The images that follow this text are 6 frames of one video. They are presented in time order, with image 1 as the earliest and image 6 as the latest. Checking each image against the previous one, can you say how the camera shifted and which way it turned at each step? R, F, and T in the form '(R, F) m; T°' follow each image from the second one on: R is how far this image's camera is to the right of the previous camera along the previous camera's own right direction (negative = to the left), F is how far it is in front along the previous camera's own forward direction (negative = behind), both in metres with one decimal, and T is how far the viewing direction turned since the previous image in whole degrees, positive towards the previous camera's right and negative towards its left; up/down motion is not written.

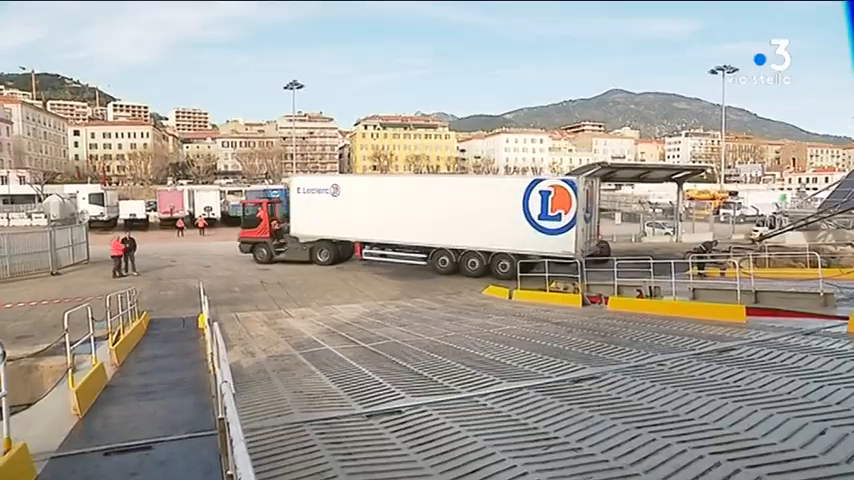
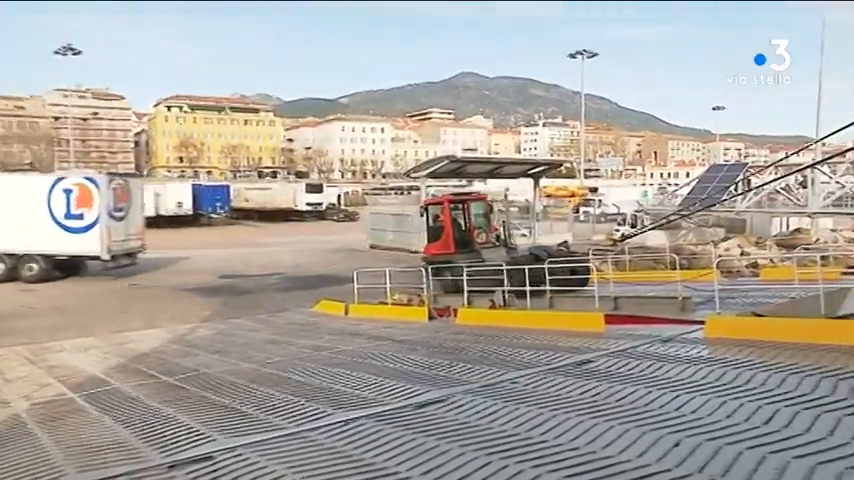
(+0.9, +1.6) m; +9°
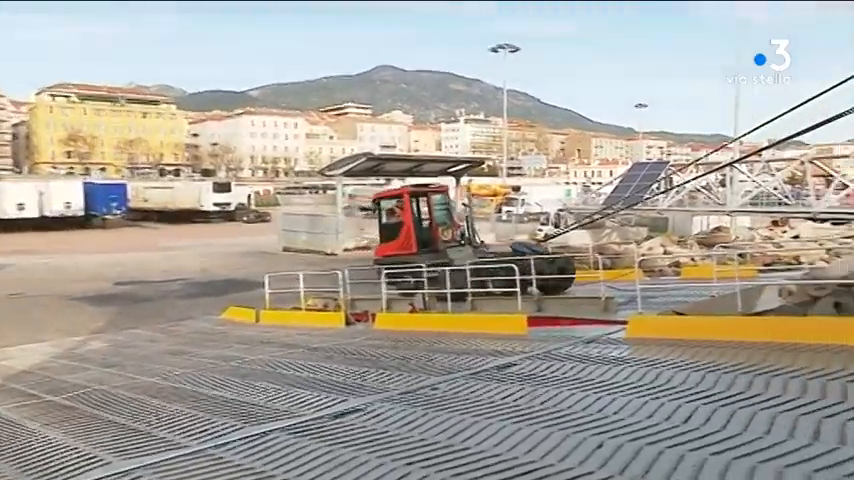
(+0.2, +0.5) m; +5°
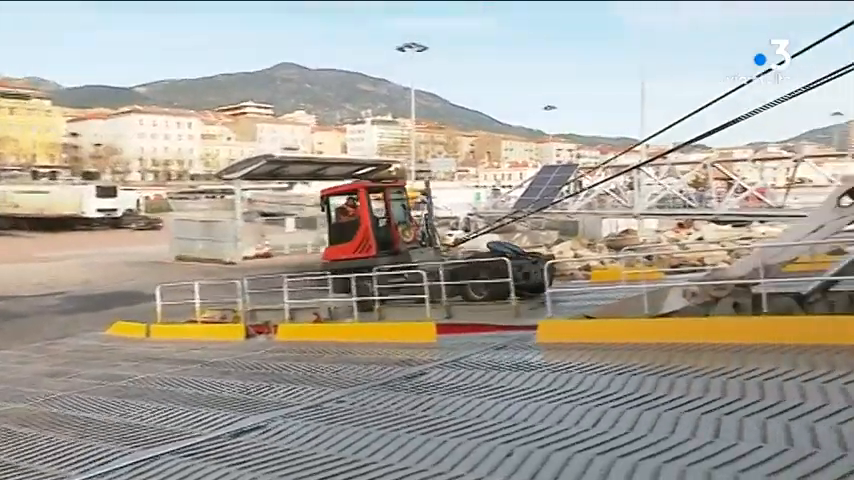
(+0.2, +0.4) m; +6°
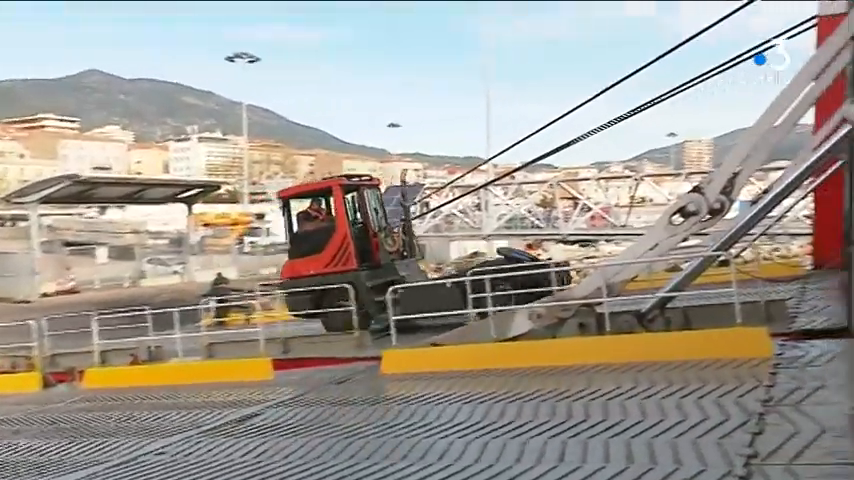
(+0.4, +0.6) m; +11°
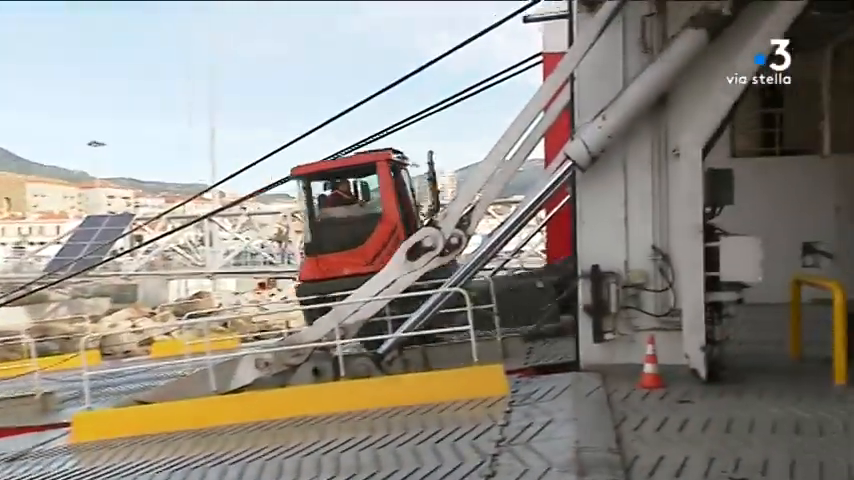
(+0.3, +0.9) m; +20°
